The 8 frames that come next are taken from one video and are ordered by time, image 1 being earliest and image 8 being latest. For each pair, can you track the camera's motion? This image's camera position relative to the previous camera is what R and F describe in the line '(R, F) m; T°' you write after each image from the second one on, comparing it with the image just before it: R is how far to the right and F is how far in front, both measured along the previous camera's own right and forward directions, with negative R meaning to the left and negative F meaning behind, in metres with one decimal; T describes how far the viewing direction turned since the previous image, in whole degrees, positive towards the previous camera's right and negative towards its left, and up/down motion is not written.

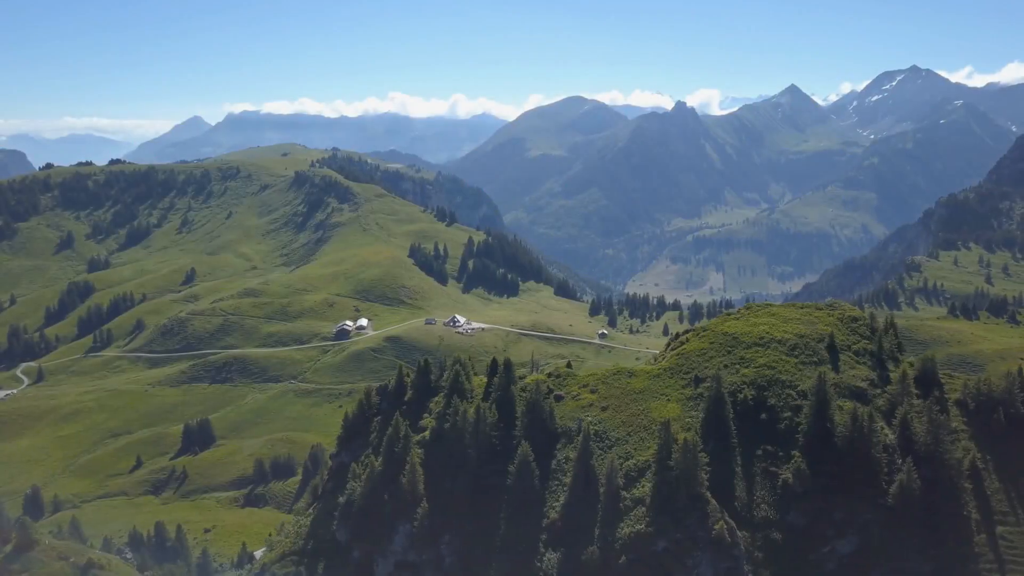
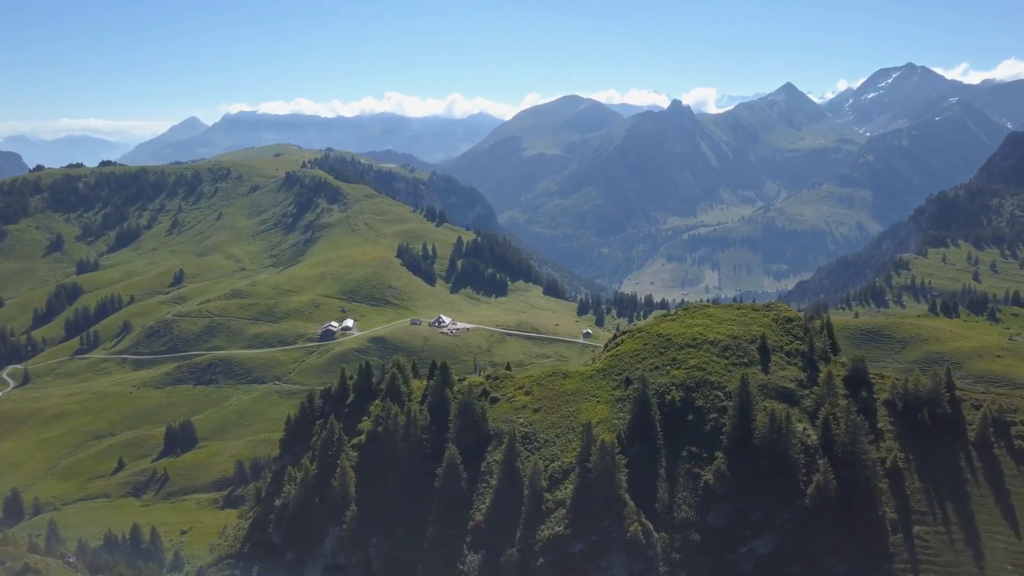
(+3.6, 0.0) m; 0°
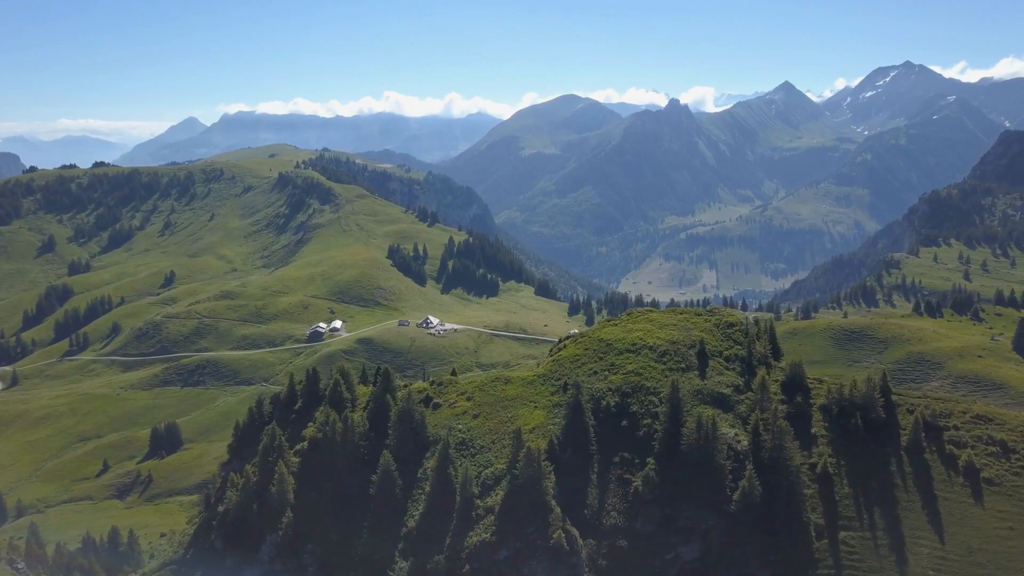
(+3.3, -0.1) m; 0°
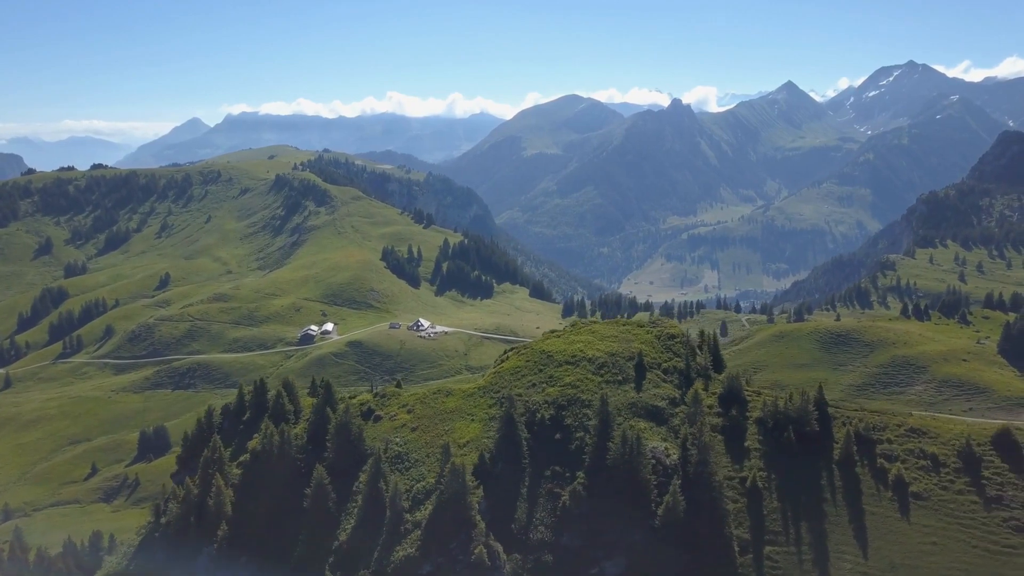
(+3.5, -0.1) m; 0°
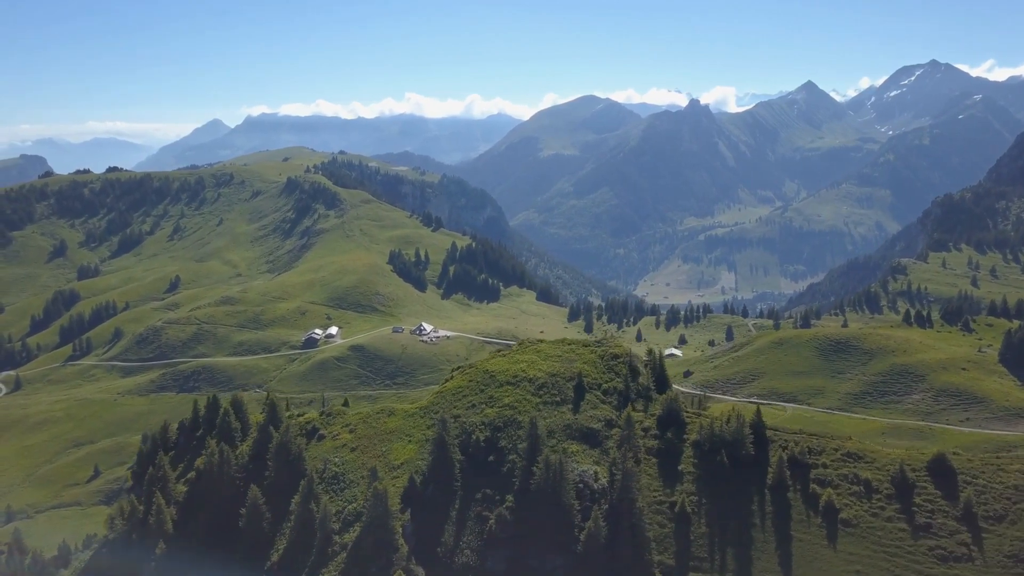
(+4.2, -0.1) m; -1°
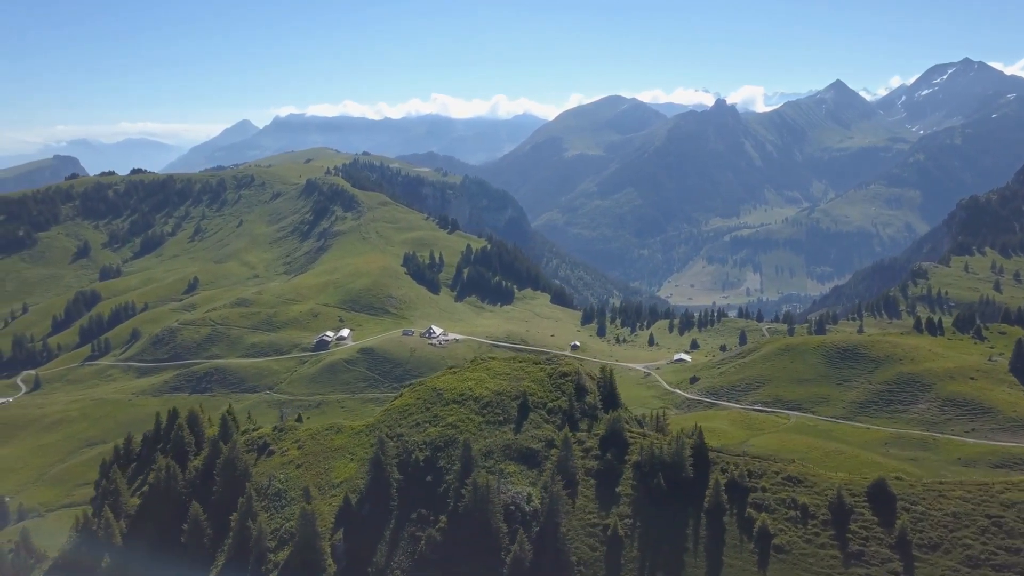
(+4.3, 0.0) m; -2°
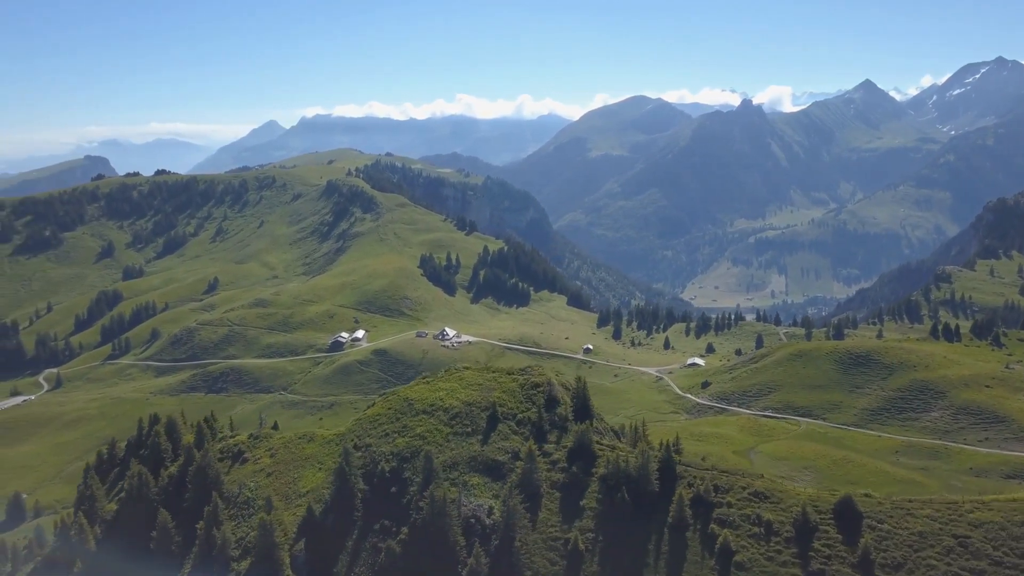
(+2.9, +0.1) m; -2°
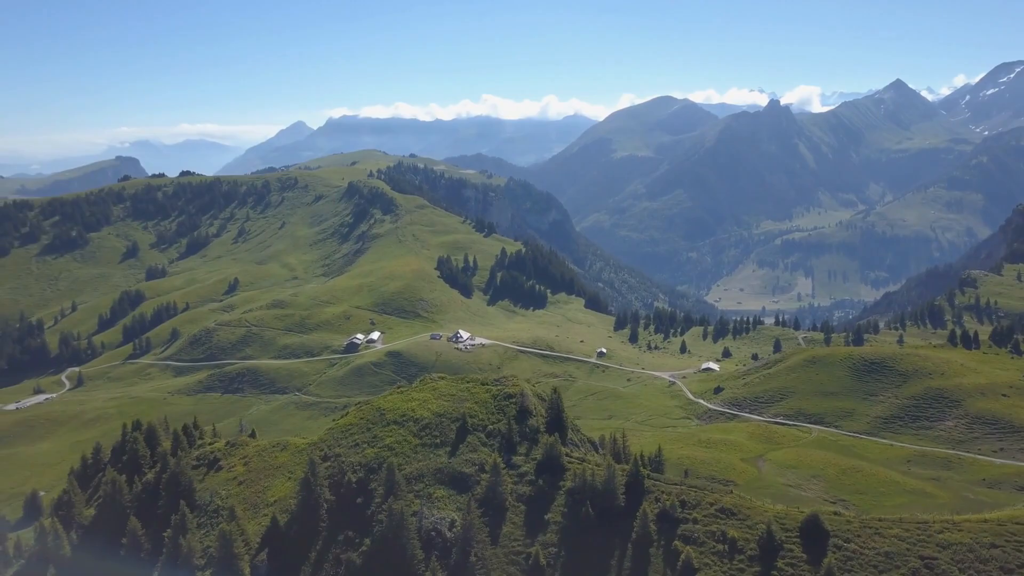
(+2.9, +0.2) m; -2°
